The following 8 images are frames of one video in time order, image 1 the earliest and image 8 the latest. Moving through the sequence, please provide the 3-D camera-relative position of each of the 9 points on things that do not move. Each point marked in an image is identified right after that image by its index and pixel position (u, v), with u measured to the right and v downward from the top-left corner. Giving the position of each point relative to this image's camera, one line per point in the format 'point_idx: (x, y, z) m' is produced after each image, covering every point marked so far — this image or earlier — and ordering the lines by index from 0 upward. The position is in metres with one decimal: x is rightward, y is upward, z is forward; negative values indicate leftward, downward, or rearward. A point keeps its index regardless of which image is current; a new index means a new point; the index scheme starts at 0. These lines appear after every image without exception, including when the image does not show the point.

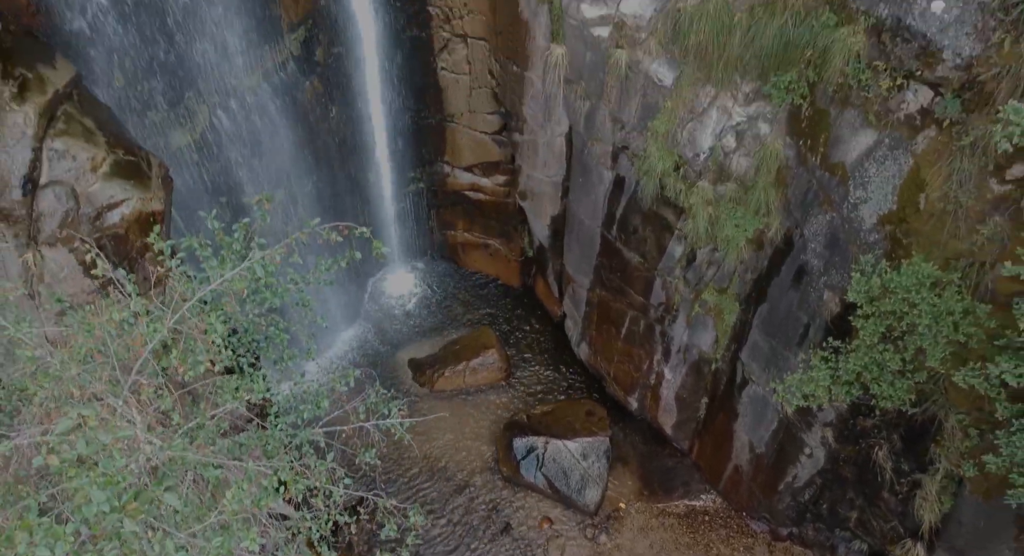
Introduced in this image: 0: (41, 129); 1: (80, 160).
0: (-3.7, +1.2, +5.6) m
1: (-3.5, +1.0, +6.0) m
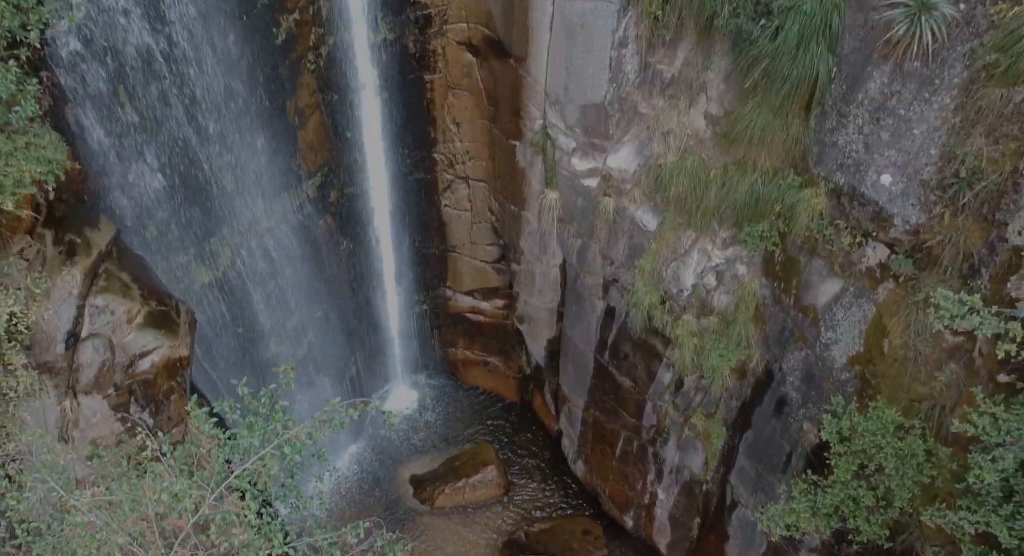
0: (-3.7, -0.1, +6.3) m
1: (-3.6, -0.3, +6.6) m
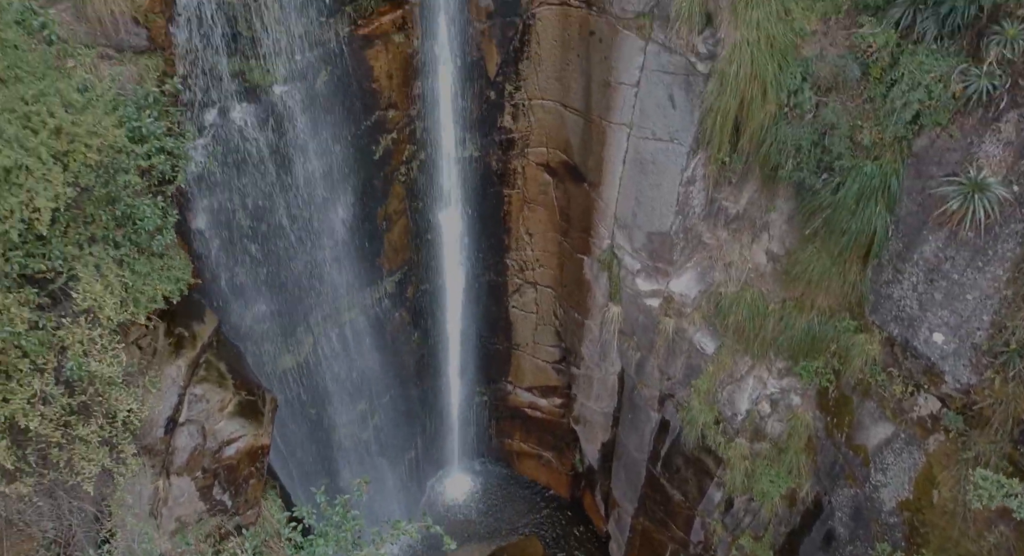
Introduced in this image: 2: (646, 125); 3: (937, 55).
0: (-3.2, -1.0, +7.1) m
1: (-3.0, -1.3, +7.3) m
2: (+1.5, +1.8, +8.1) m
3: (+3.7, +2.0, +6.4) m
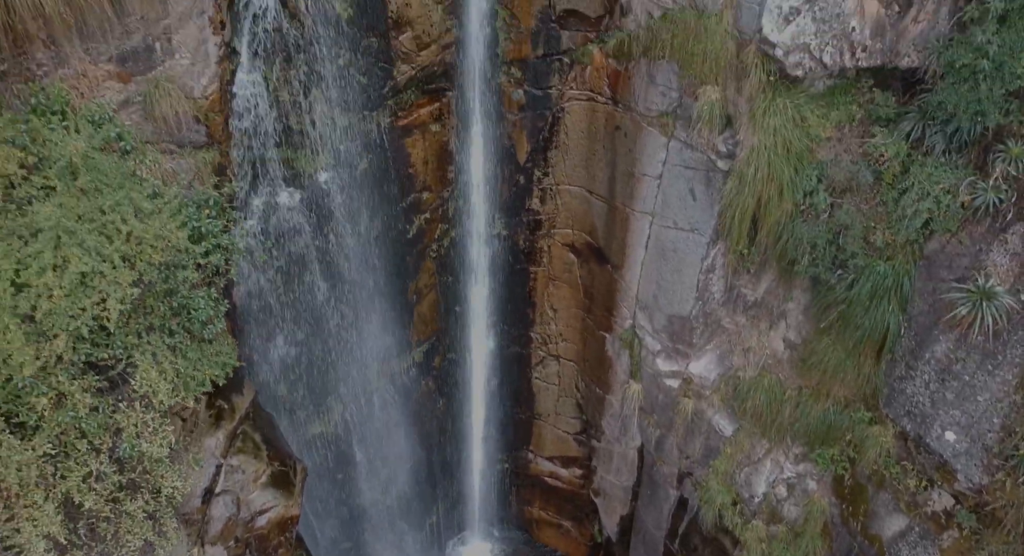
0: (-2.9, -1.7, +7.5) m
1: (-2.8, -2.1, +7.7) m
2: (+1.8, +0.8, +8.5) m
3: (+4.0, +1.0, +6.7) m
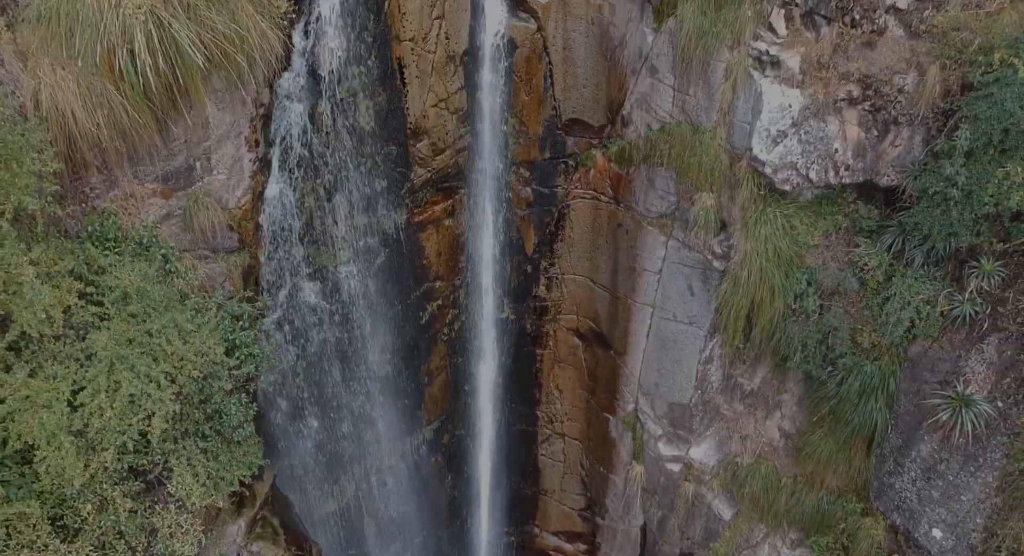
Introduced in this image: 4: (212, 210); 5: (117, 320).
0: (-2.9, -2.8, +7.9) m
1: (-2.7, -3.1, +8.0) m
2: (+1.9, -0.3, +9.0) m
3: (+4.1, 0.0, +7.2) m
4: (-2.8, +0.8, +6.7) m
5: (-3.1, -0.3, +5.6) m
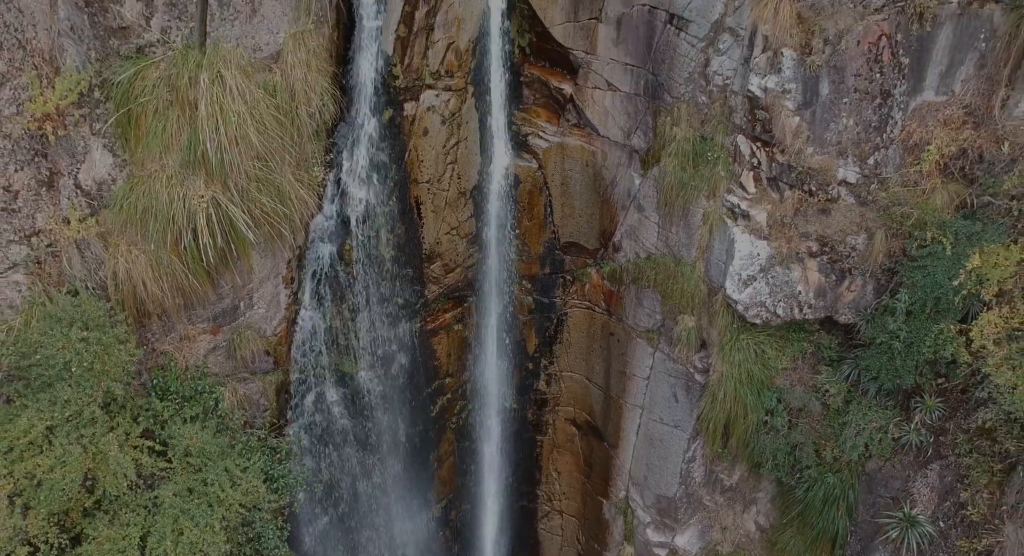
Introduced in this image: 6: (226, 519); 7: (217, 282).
0: (-2.9, -4.2, +8.8) m
1: (-2.7, -4.5, +9.0) m
2: (+2.0, -1.8, +10.0) m
3: (+4.1, -1.5, +8.2) m
4: (-2.8, -0.6, +7.7) m
5: (-3.0, -1.7, +6.7) m
6: (-2.7, -2.2, +6.8) m
7: (-2.9, 0.0, +7.3) m
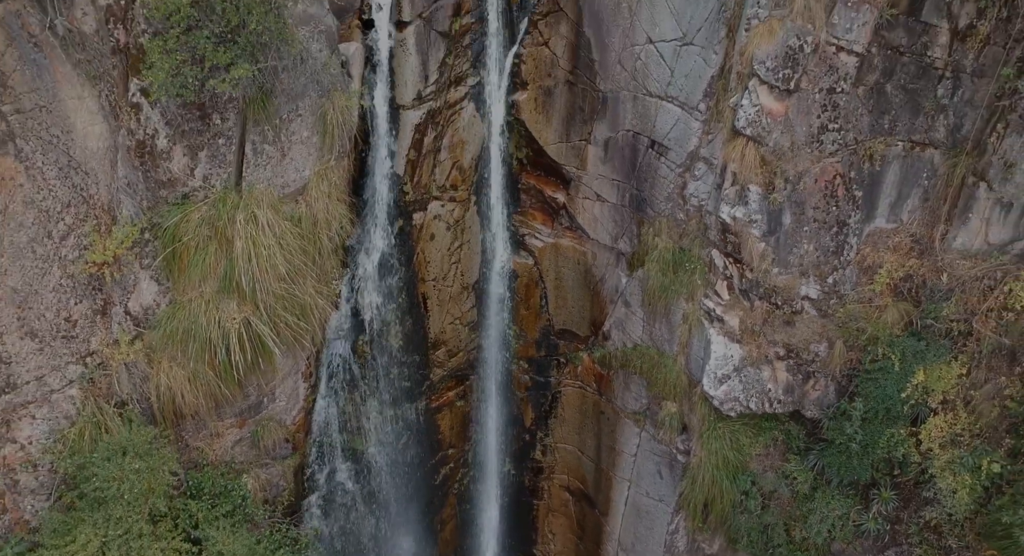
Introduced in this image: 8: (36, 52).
0: (-2.9, -5.4, +9.6) m
1: (-2.8, -5.7, +9.8) m
2: (+1.9, -3.1, +10.8) m
3: (+4.1, -2.7, +9.1) m
4: (-2.8, -1.8, +8.6) m
5: (-3.1, -2.9, +7.5) m
6: (-2.7, -3.3, +7.6) m
7: (-3.0, -1.2, +8.2) m
8: (-4.1, +1.9, +6.3) m
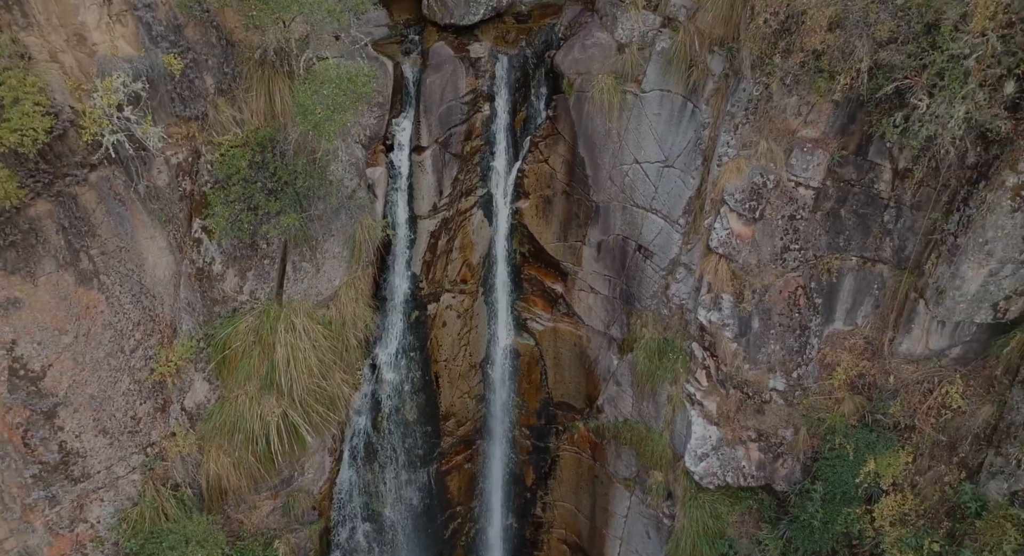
0: (-2.9, -6.6, +10.7) m
1: (-2.8, -7.0, +10.8) m
2: (+2.0, -4.4, +11.9) m
3: (+4.1, -3.9, +10.1) m
4: (-2.8, -3.0, +9.7) m
5: (-3.1, -4.0, +8.6) m
6: (-2.7, -4.5, +8.7) m
7: (-3.0, -2.4, +9.3) m
8: (-4.1, +0.8, +7.5) m
